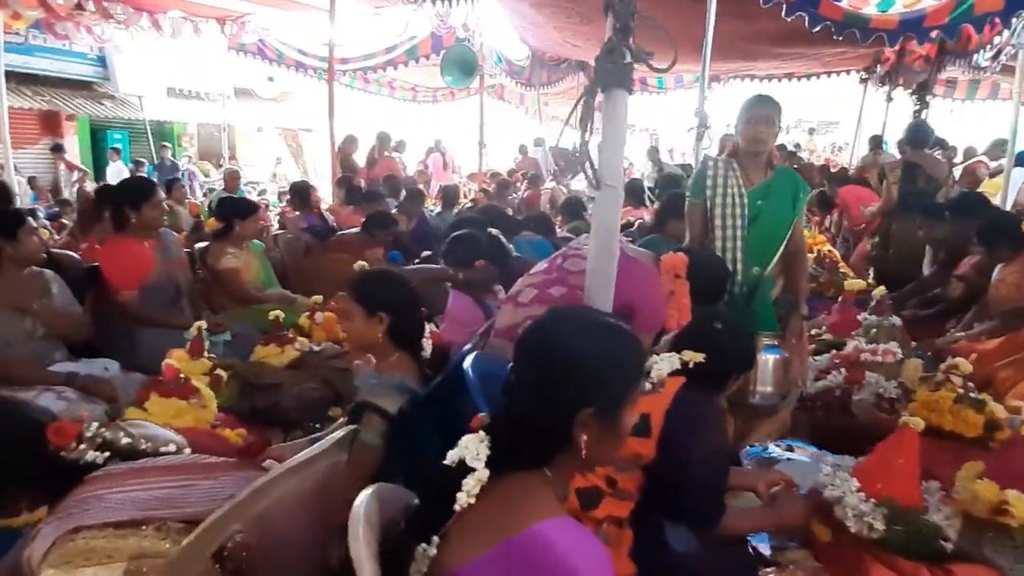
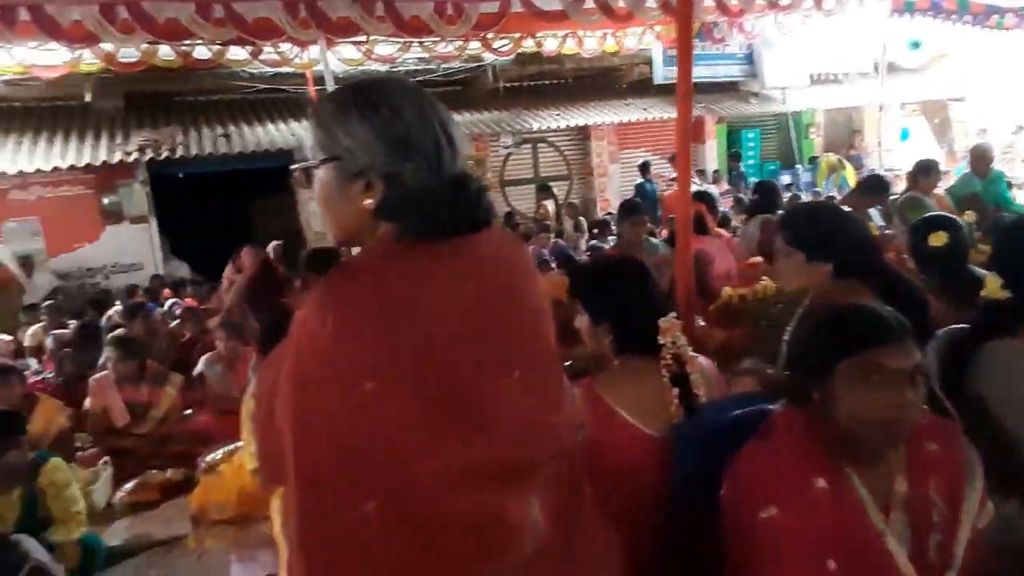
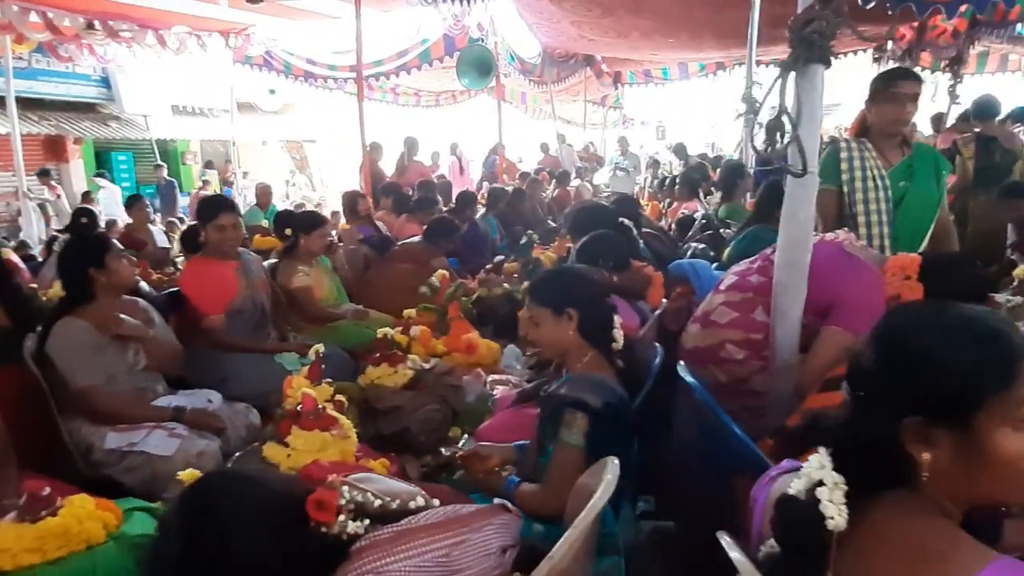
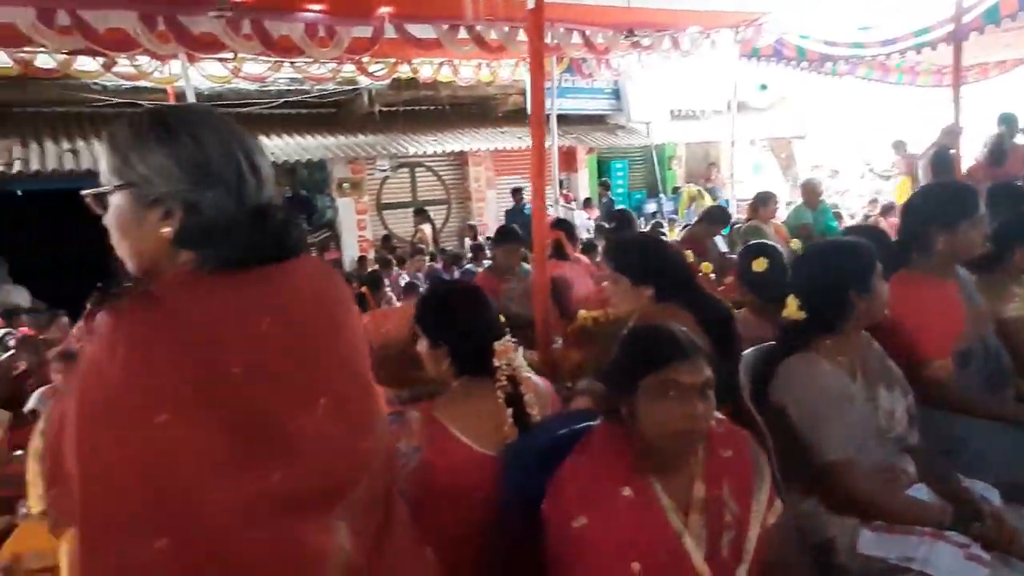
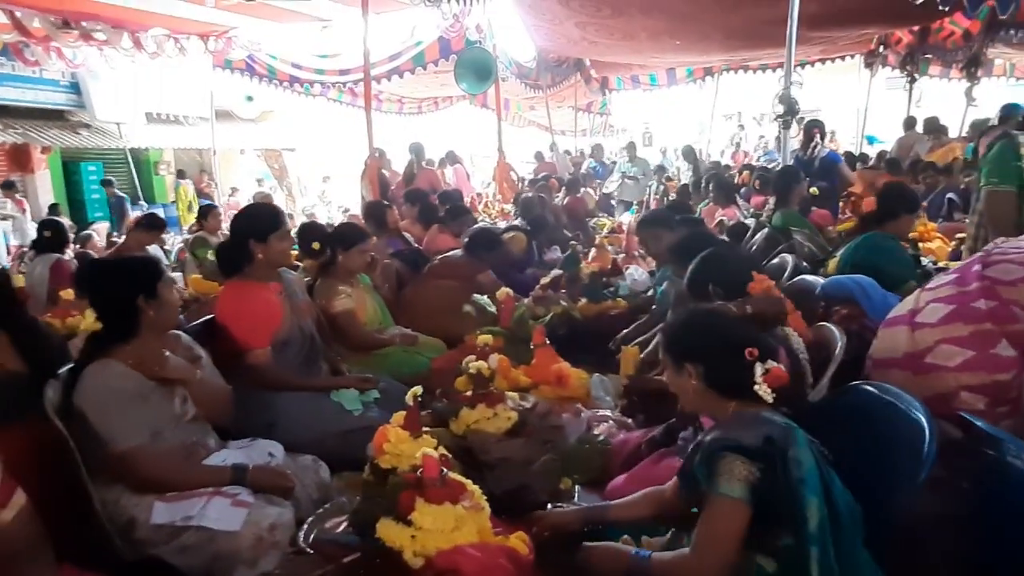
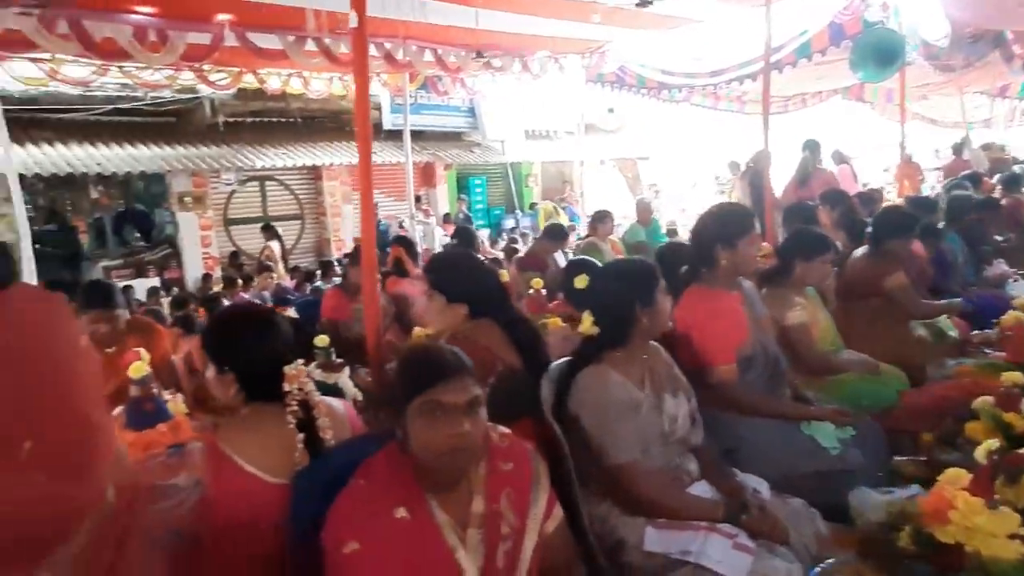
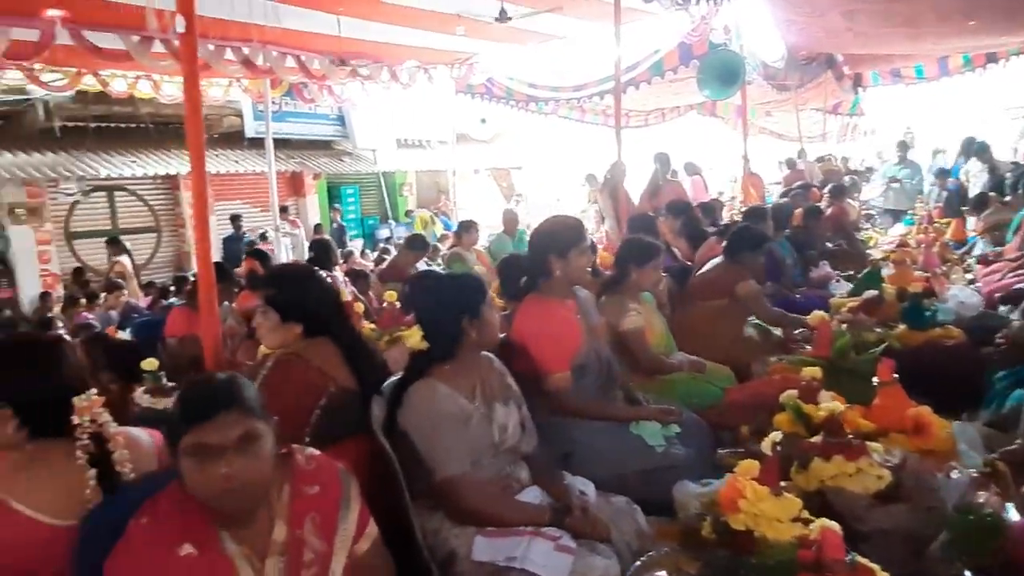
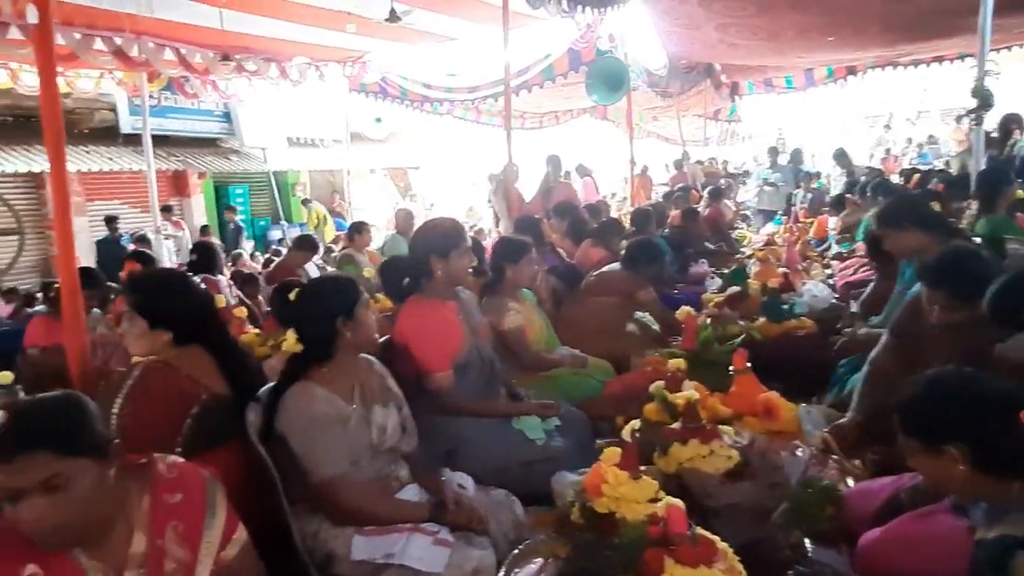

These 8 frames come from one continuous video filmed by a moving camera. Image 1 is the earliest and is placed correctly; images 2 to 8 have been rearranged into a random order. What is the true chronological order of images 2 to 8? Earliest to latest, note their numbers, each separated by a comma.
3, 5, 8, 7, 6, 4, 2
